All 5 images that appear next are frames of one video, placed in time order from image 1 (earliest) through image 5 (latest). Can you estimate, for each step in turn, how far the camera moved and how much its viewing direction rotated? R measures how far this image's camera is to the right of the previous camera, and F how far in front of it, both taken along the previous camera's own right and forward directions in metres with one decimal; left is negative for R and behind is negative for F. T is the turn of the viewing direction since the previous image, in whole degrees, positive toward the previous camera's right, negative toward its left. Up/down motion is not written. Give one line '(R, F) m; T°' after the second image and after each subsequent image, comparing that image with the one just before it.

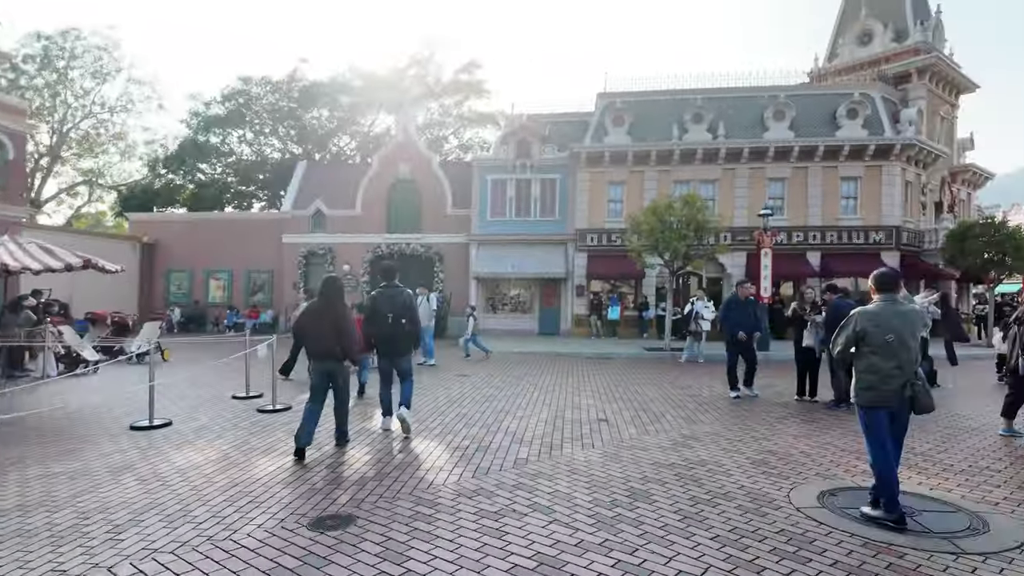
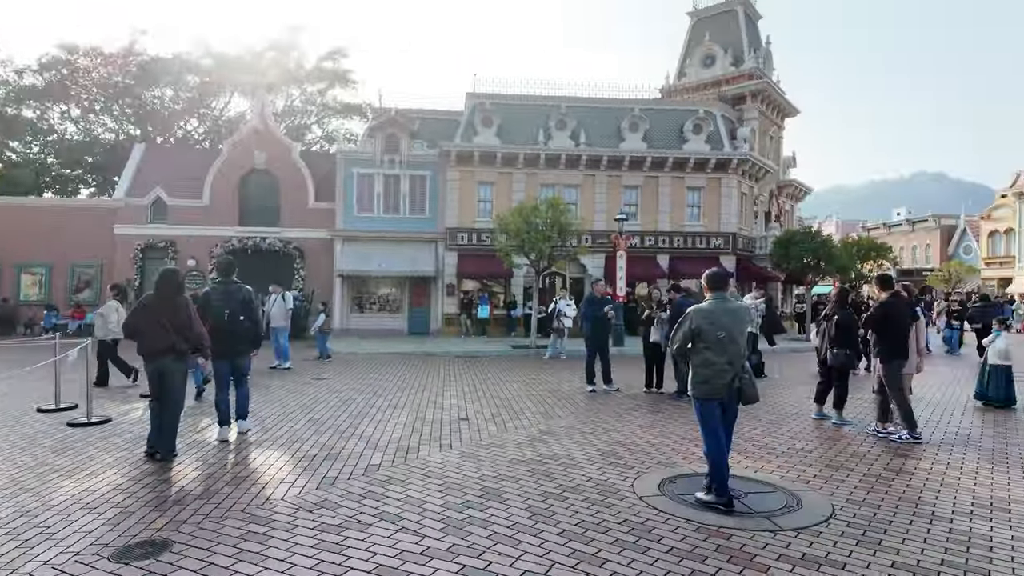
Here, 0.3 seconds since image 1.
(-0.2, +0.2) m; +13°
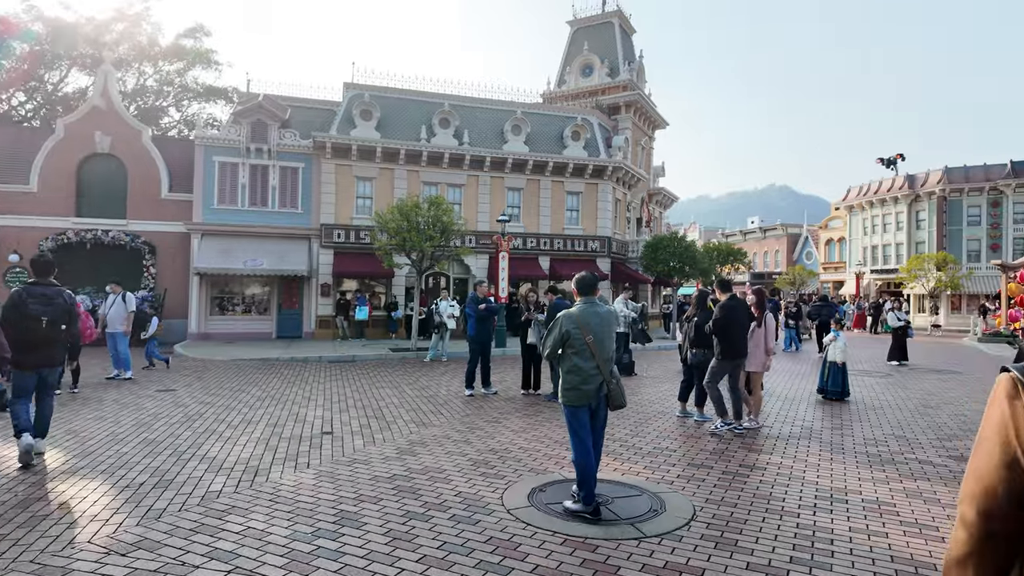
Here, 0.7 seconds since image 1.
(+0.2, +0.3) m; +11°
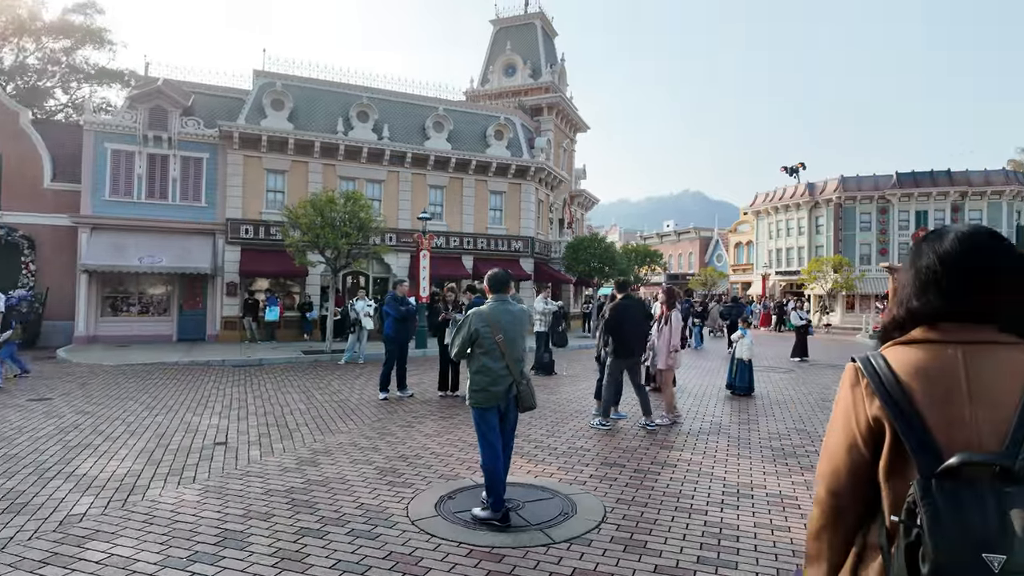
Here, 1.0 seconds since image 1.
(+0.1, +0.2) m; +7°
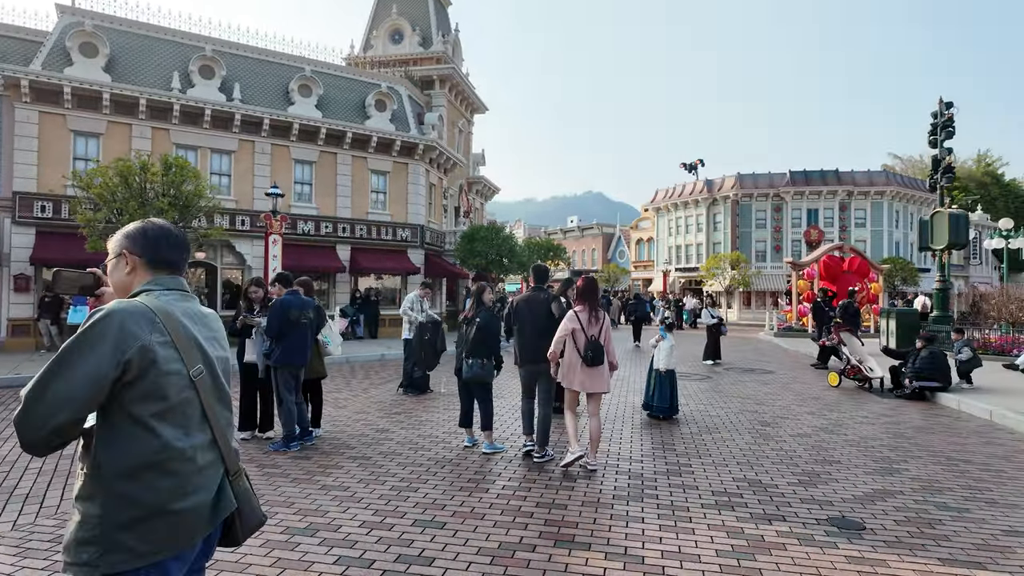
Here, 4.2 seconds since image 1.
(+0.8, +2.9) m; +9°
